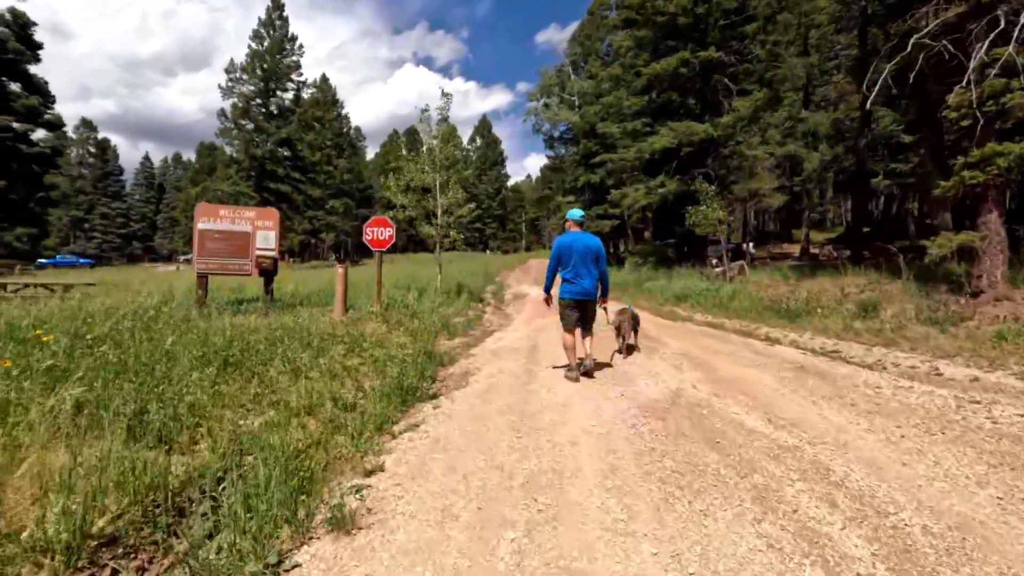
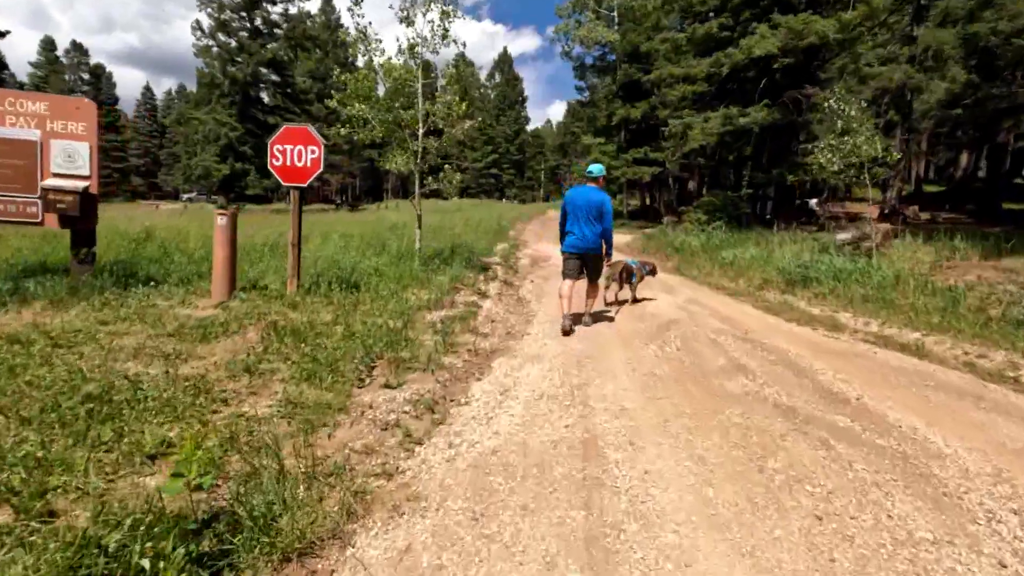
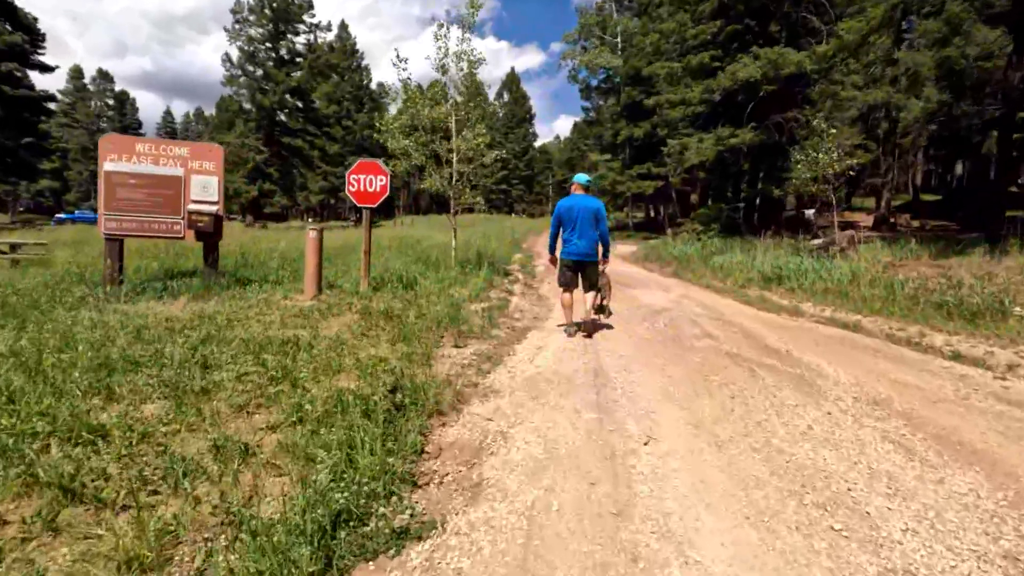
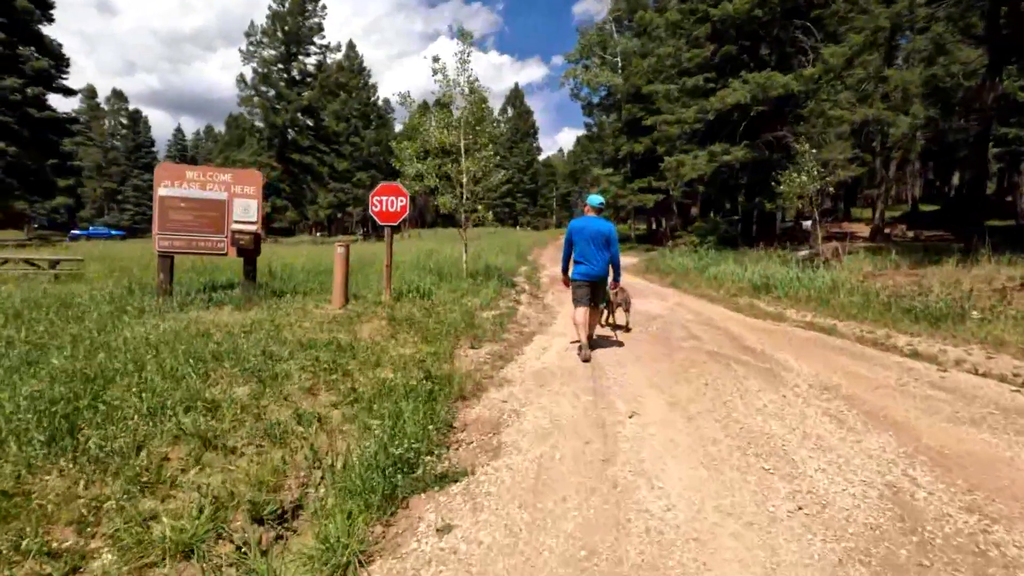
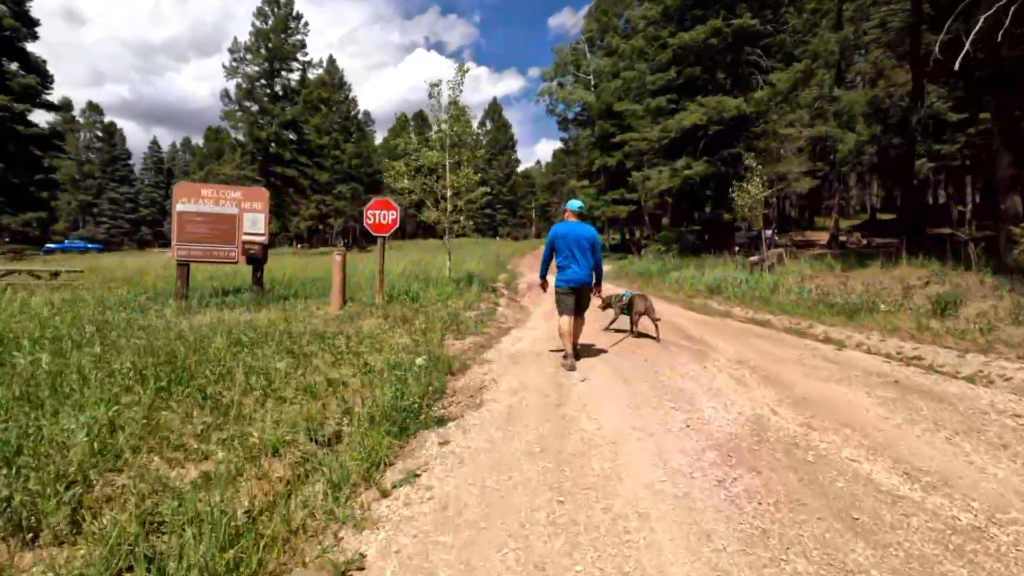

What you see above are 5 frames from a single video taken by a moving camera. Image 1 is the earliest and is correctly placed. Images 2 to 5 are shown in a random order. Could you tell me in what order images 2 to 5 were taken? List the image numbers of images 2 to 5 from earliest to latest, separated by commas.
5, 4, 3, 2
